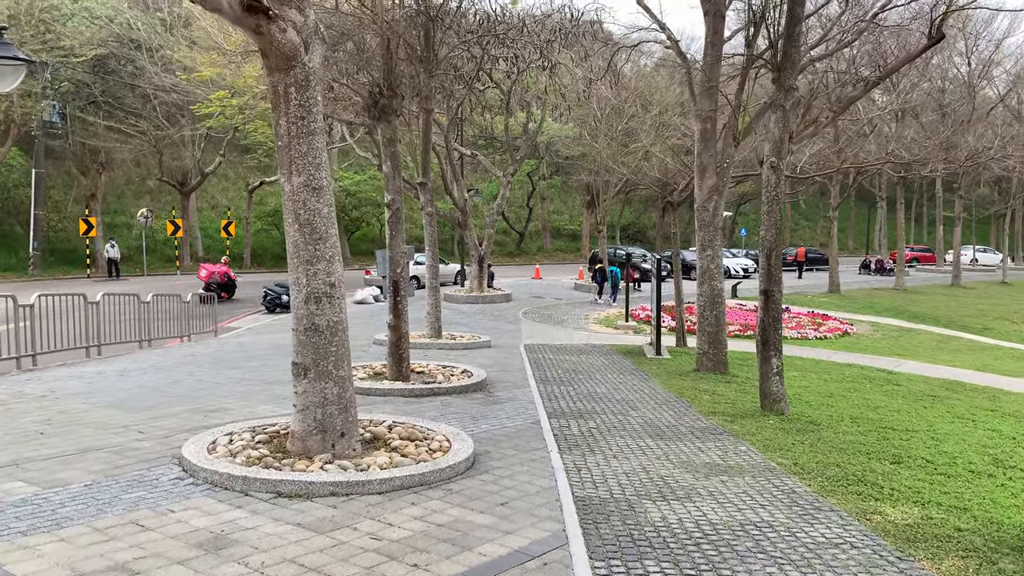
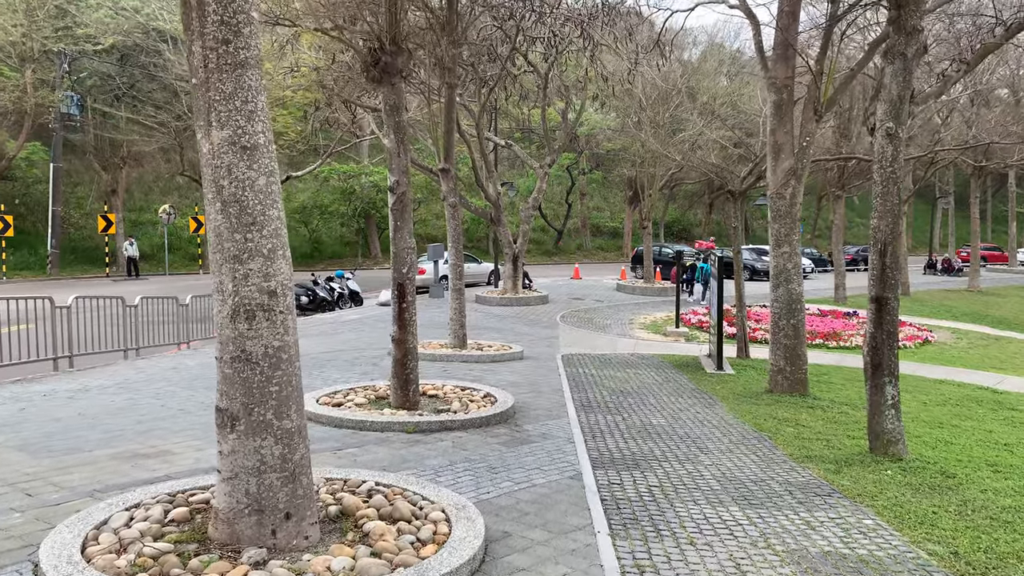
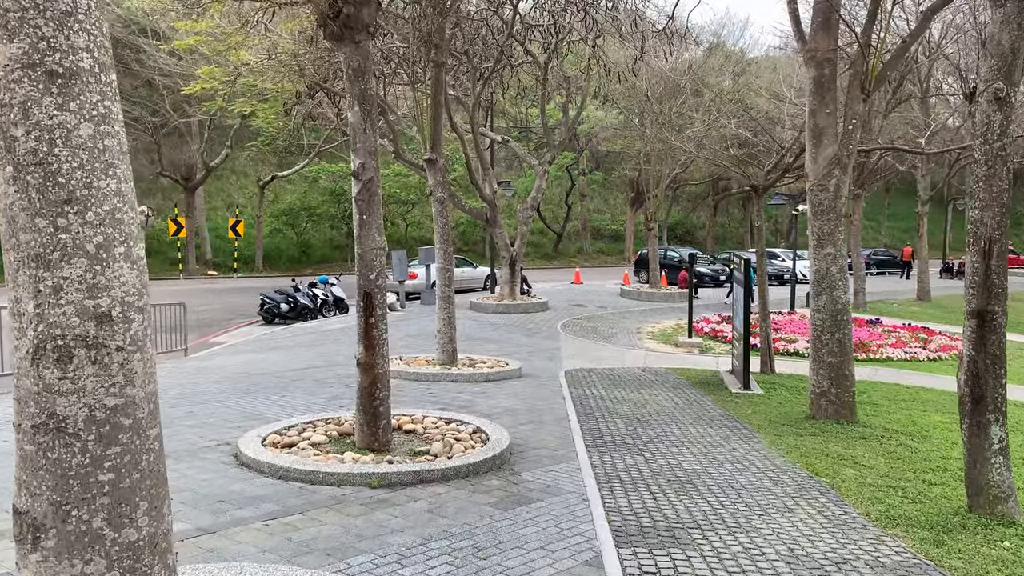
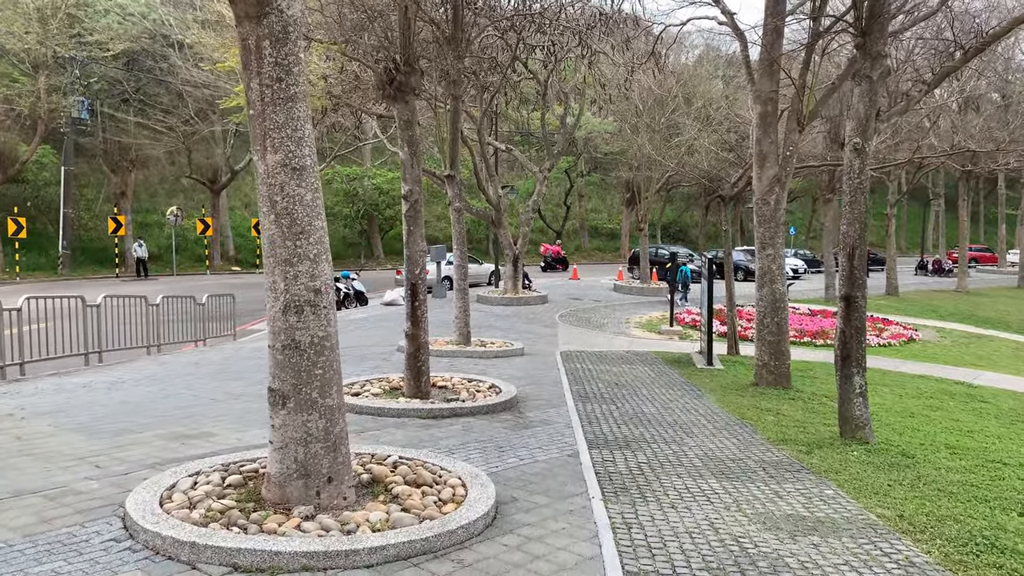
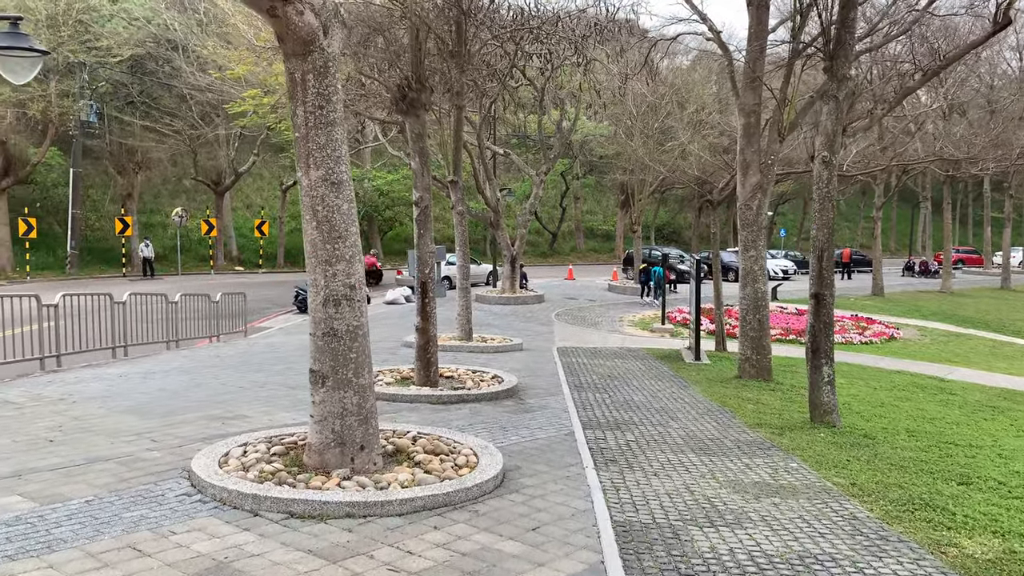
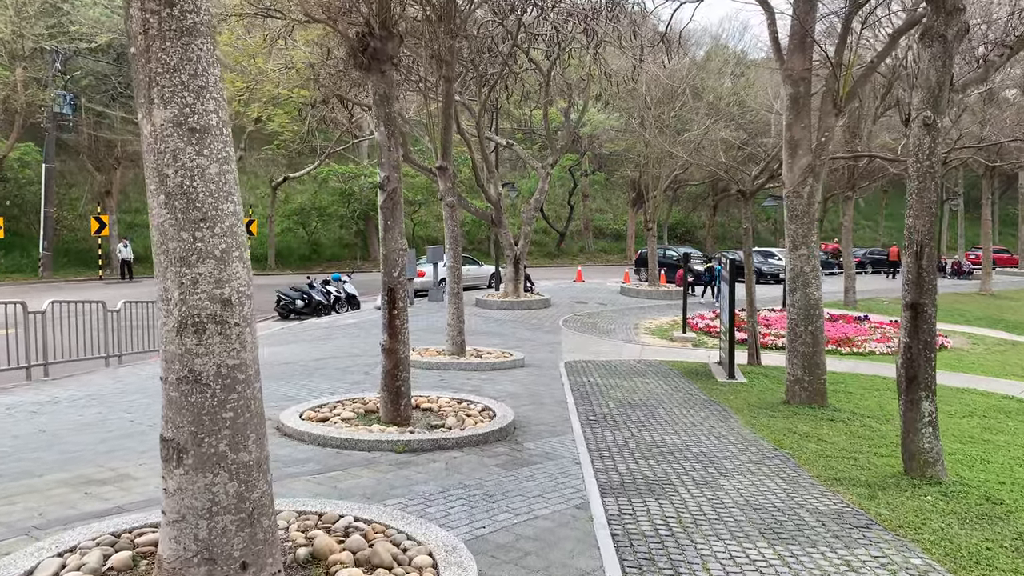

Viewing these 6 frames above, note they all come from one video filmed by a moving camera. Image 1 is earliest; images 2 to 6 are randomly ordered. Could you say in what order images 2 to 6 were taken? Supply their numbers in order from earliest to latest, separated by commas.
5, 4, 2, 6, 3
